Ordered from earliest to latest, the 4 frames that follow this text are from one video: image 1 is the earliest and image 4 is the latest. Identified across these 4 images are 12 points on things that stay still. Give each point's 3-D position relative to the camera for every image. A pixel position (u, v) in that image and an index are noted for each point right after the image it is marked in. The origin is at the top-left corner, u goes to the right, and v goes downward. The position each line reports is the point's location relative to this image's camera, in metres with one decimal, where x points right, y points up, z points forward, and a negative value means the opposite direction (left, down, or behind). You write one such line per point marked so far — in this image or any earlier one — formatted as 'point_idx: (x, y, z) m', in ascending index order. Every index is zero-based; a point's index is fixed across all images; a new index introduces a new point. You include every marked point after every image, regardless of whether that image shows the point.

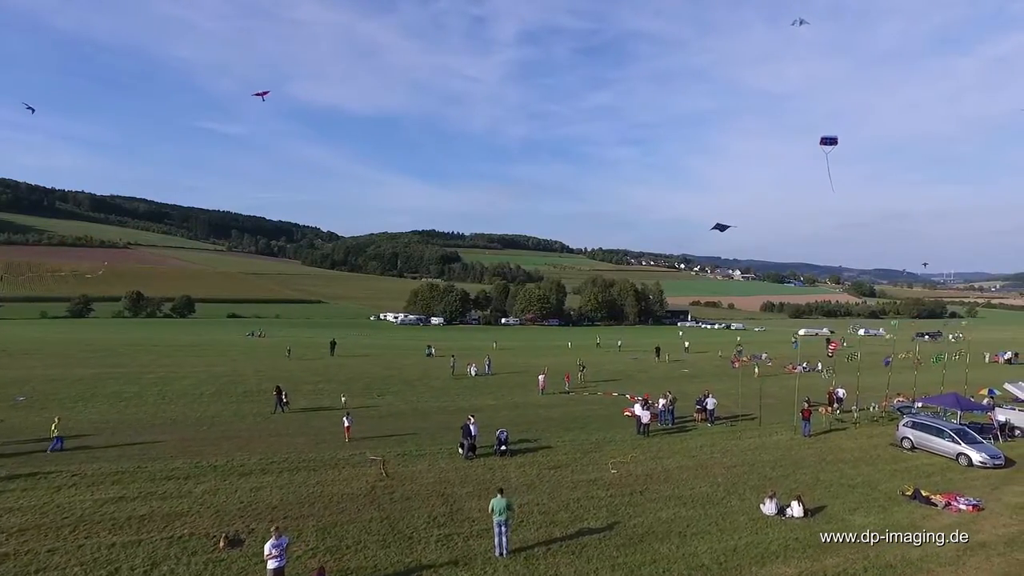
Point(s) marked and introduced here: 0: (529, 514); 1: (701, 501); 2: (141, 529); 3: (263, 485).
0: (+0.5, -7.0, +17.9) m
1: (+6.4, -7.3, +19.8) m
2: (-9.9, -6.4, +15.5) m
3: (-8.2, -6.5, +19.2) m
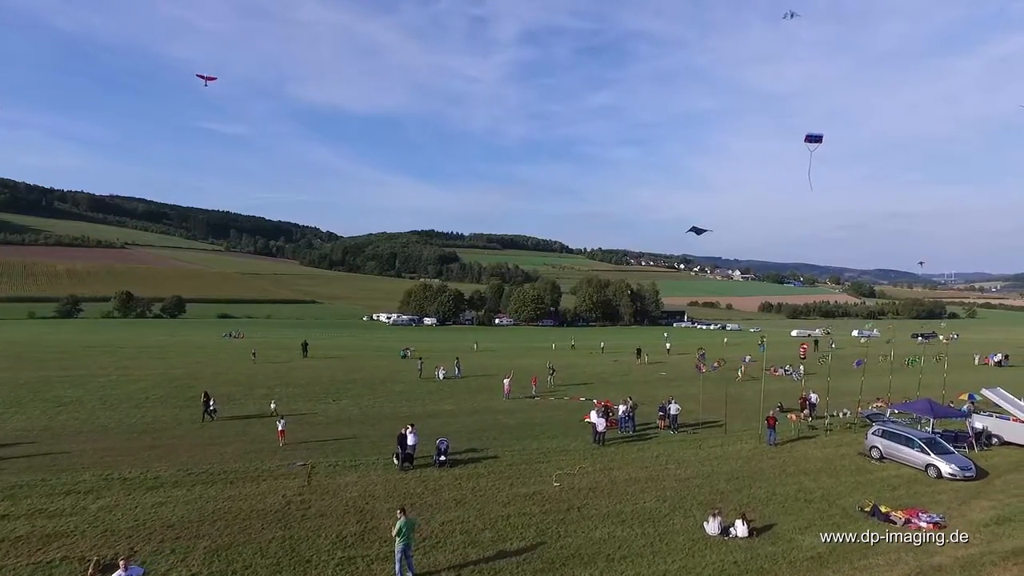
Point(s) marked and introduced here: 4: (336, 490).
0: (-1.8, -7.0, +16.5) m
1: (+4.1, -7.3, +18.4) m
2: (-12.3, -6.5, +14.1) m
3: (-10.5, -6.5, +17.8) m
4: (-5.9, -6.8, +19.5) m
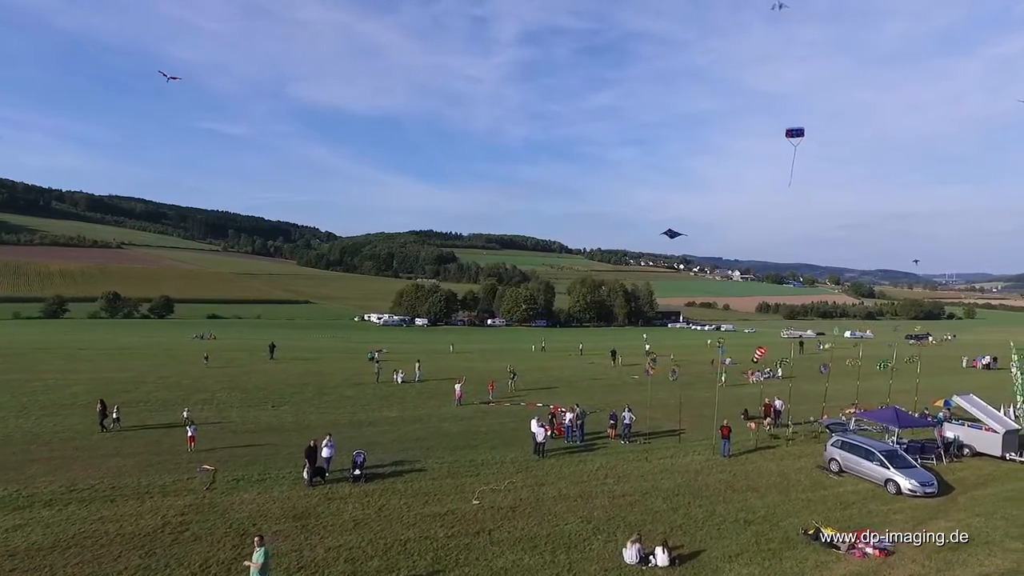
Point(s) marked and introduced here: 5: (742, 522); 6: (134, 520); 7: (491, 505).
0: (-4.6, -7.0, +14.8) m
1: (+1.3, -7.3, +16.6) m
2: (-15.1, -6.4, +12.4) m
3: (-13.3, -6.5, +16.1) m
4: (-8.7, -6.8, +17.7) m
5: (+7.3, -7.4, +18.5) m
6: (-10.8, -6.7, +16.6) m
7: (-0.7, -7.1, +19.2) m
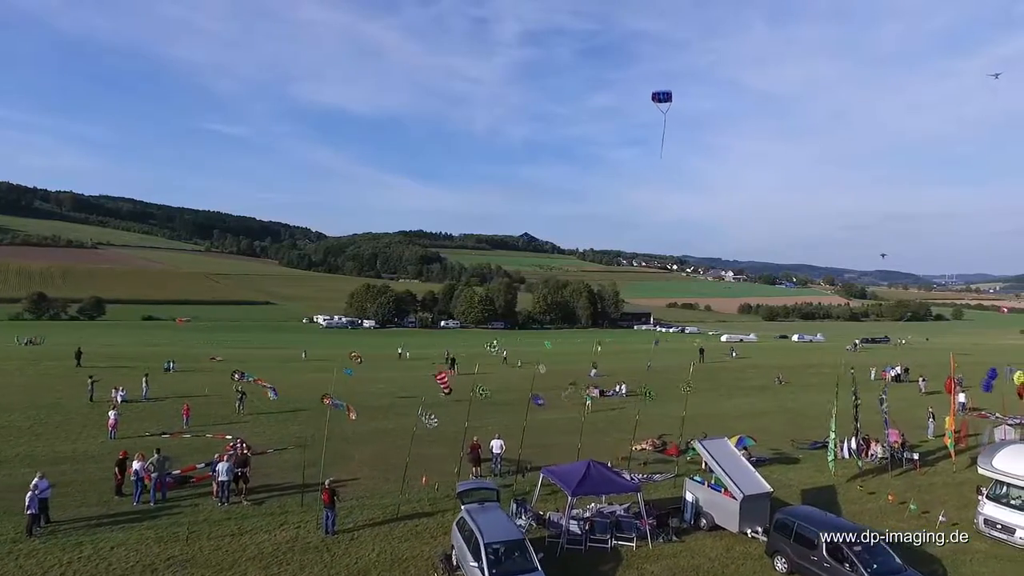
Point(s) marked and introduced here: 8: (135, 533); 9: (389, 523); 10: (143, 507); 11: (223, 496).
0: (-19.3, -6.8, +6.6) m
1: (-13.3, -7.1, +8.5) m
2: (-29.7, -6.2, +4.3) m
3: (-28.0, -6.3, +8.0) m
4: (-23.3, -6.6, +9.6) m
5: (-7.3, -7.3, +10.3) m
6: (-25.5, -6.5, +8.4) m
7: (-15.3, -7.0, +11.0) m
8: (-10.6, -7.0, +16.5) m
9: (-3.3, -7.1, +17.8) m
10: (-11.6, -6.9, +18.0) m
11: (-9.4, -6.7, +18.7) m
